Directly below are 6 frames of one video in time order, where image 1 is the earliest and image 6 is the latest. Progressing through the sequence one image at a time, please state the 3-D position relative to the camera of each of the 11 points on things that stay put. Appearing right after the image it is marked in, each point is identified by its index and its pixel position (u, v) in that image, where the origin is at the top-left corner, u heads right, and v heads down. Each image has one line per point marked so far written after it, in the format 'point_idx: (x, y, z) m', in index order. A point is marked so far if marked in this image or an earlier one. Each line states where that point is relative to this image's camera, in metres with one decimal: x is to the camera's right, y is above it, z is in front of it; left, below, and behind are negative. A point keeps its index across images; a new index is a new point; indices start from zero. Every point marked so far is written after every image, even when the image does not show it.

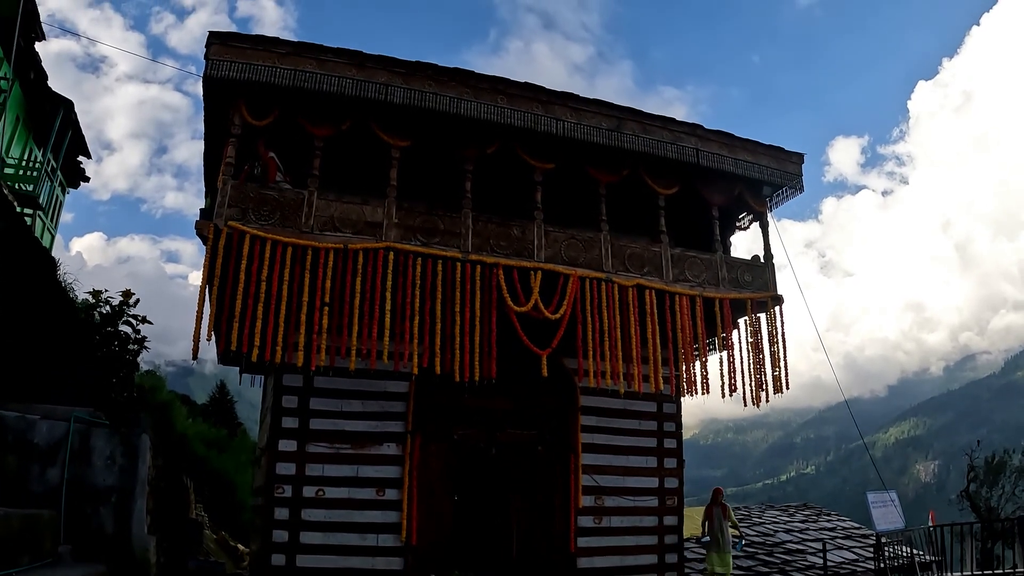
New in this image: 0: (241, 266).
0: (-3.5, +0.3, +8.3) m
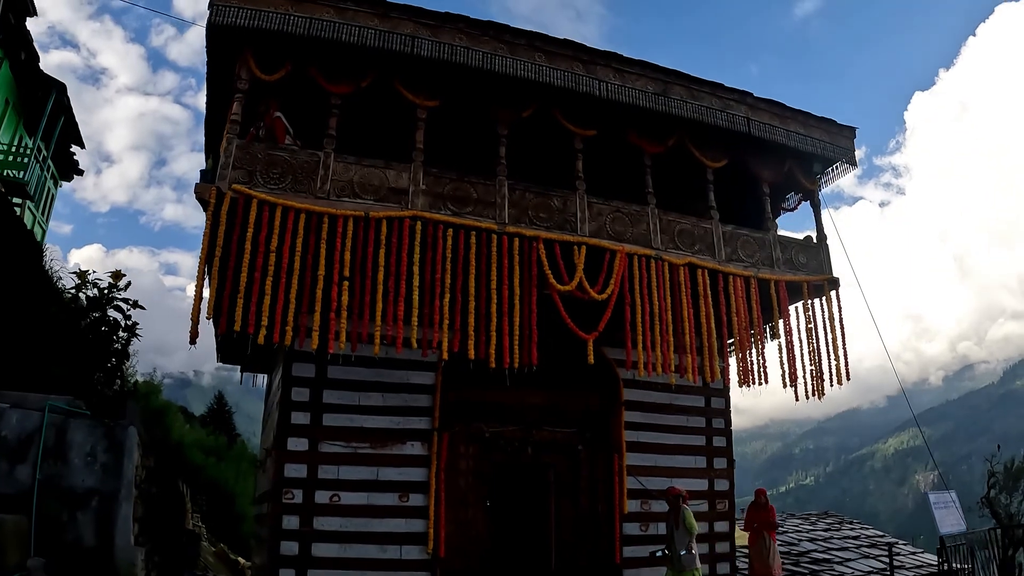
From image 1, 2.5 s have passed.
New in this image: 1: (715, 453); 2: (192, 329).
0: (-3.0, +0.6, +7.2) m
1: (+3.3, -2.7, +10.7) m
2: (-3.5, -0.5, +7.0) m
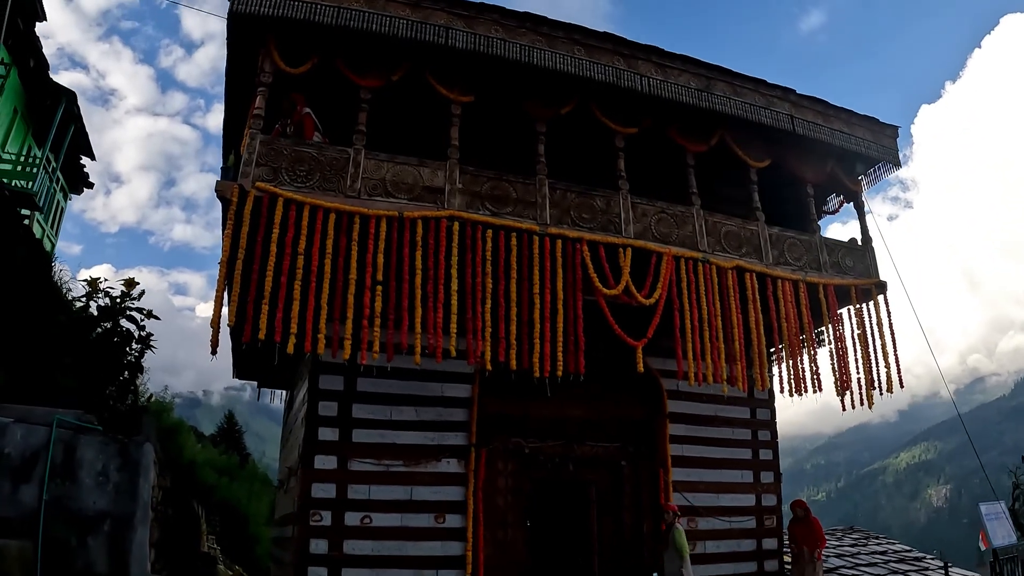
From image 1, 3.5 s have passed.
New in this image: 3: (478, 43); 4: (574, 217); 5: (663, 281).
0: (-2.5, +0.6, +6.7) m
1: (+3.8, -2.7, +10.1) m
2: (-3.0, -0.5, +6.5) m
3: (-0.4, +3.0, +7.9) m
4: (+0.8, +0.9, +8.1) m
5: (+1.9, +0.1, +8.3) m
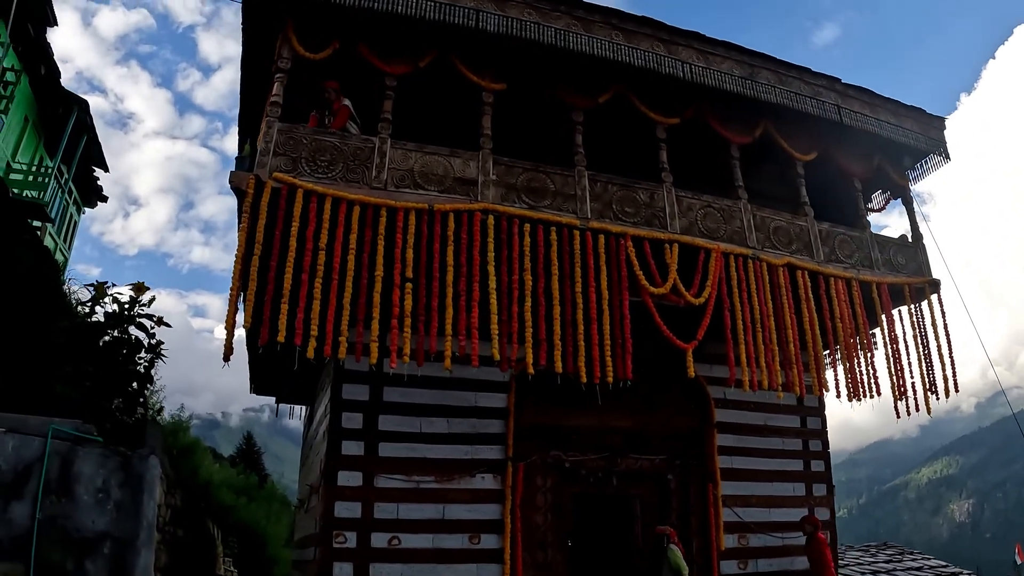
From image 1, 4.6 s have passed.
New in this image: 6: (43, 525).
0: (-2.1, +0.6, +6.2) m
1: (+4.4, -2.7, +9.3) m
2: (-2.6, -0.5, +6.0) m
3: (0.0, +3.0, +7.4) m
4: (+1.2, +0.9, +7.5) m
5: (+2.4, +0.1, +7.7) m
6: (-3.2, -1.6, +4.4) m
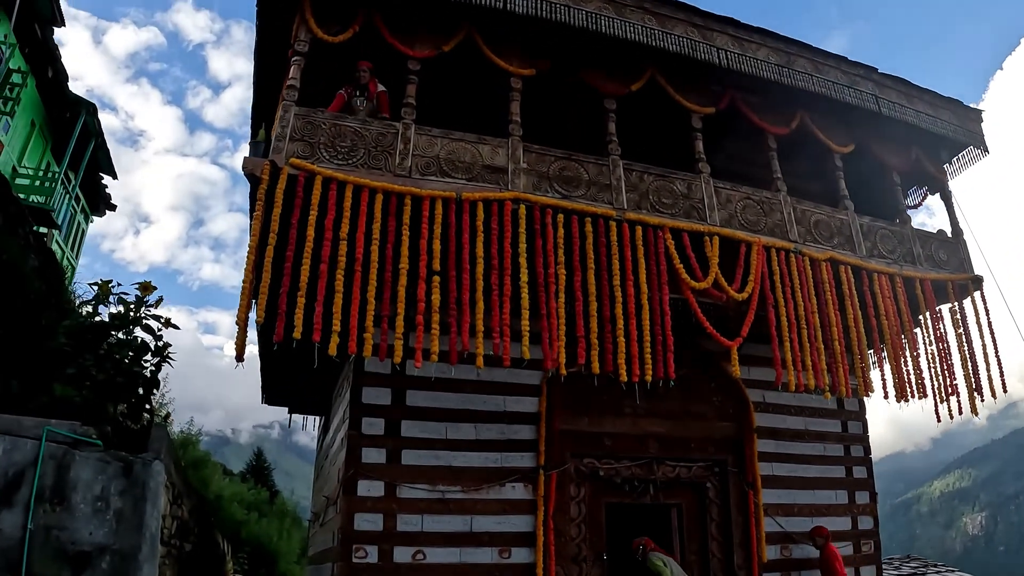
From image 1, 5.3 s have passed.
0: (-1.8, +0.6, +5.8) m
1: (+4.7, -2.7, +8.8) m
2: (-2.3, -0.4, +5.5) m
3: (+0.3, +3.0, +7.0) m
4: (+1.5, +0.9, +7.1) m
5: (+2.7, +0.2, +7.2) m
6: (-2.9, -1.5, +3.9) m
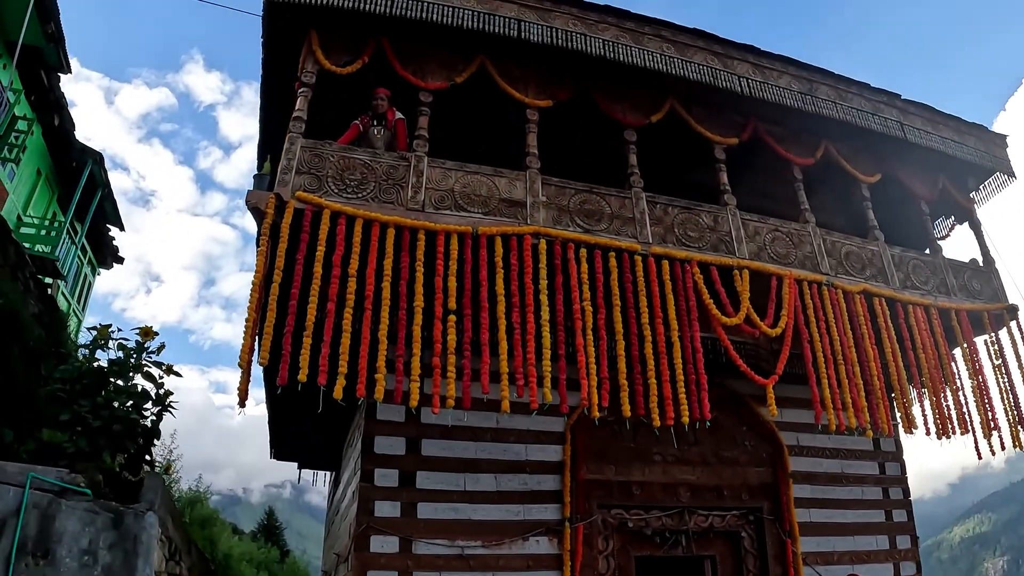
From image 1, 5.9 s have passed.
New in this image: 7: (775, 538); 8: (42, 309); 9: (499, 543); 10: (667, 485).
0: (-1.6, +0.3, +5.5) m
1: (+5.0, -3.2, +8.1) m
2: (-2.1, -0.7, +5.2) m
3: (+0.5, +2.6, +6.9) m
4: (+1.7, +0.6, +6.8) m
5: (+2.9, -0.2, +6.9) m
6: (-2.7, -1.7, +3.5) m
7: (+3.0, -2.8, +7.3) m
8: (-5.7, -0.3, +7.9) m
9: (-0.1, -2.5, +6.4) m
10: (+1.8, -2.2, +7.2) m
